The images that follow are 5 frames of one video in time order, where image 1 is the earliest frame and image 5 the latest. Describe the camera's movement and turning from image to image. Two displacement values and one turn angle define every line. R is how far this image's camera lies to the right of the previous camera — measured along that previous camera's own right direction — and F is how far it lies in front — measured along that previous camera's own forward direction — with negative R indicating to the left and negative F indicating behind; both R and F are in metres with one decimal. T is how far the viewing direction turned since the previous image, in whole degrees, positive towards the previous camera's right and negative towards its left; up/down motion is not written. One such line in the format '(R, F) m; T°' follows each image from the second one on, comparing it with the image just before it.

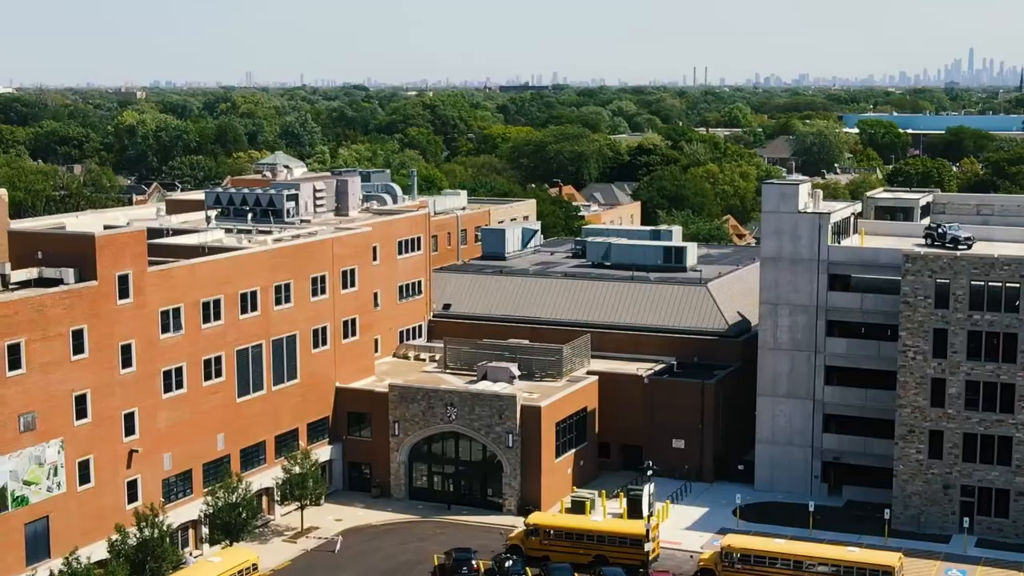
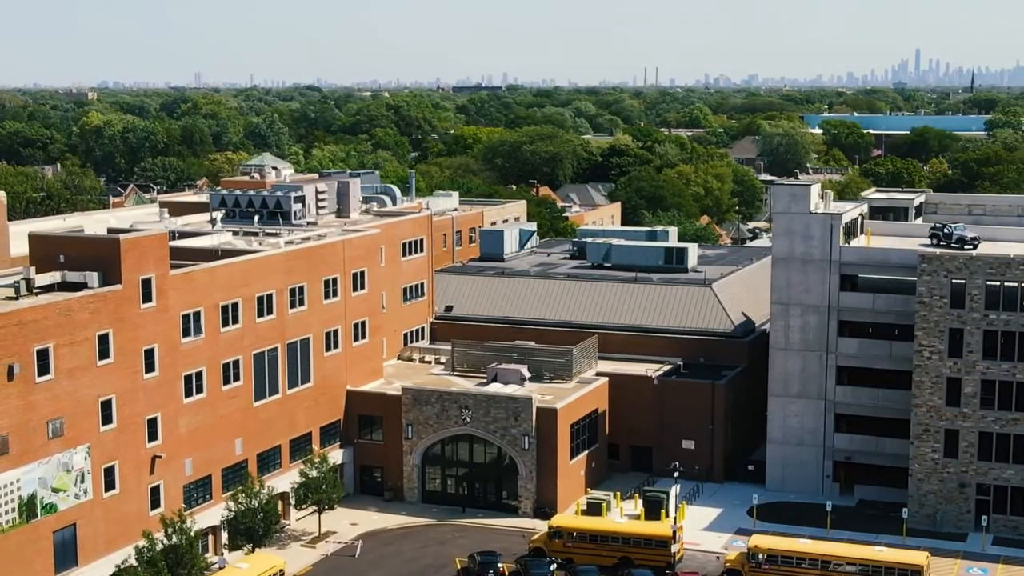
(-2.2, +0.2) m; +2°
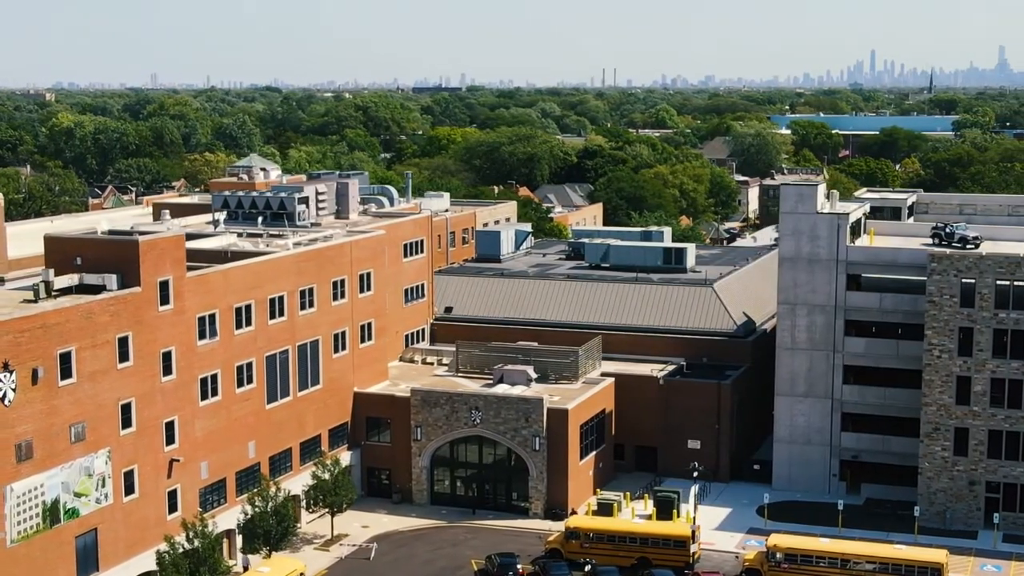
(-1.8, +0.1) m; +1°
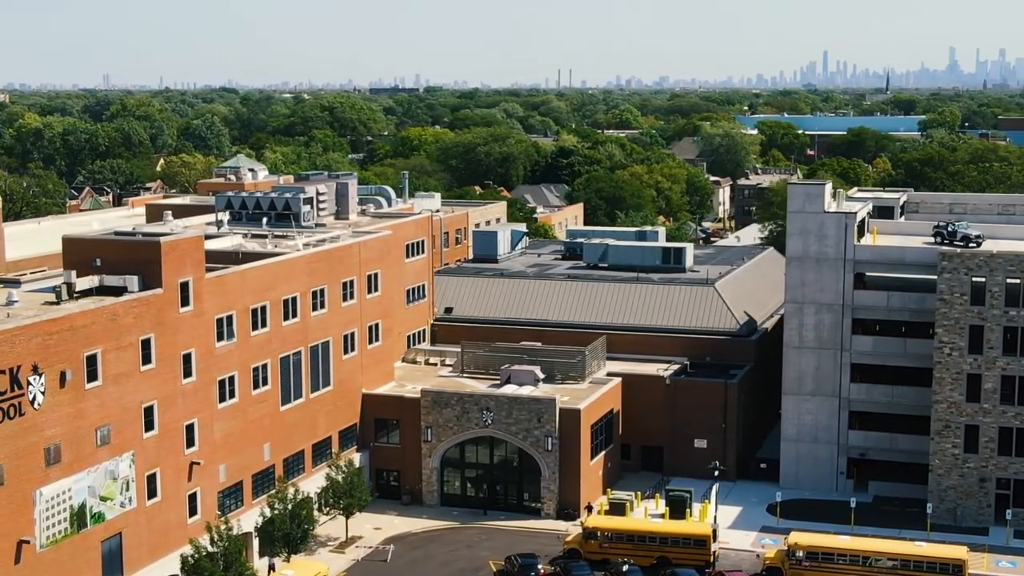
(-1.9, +0.1) m; +1°
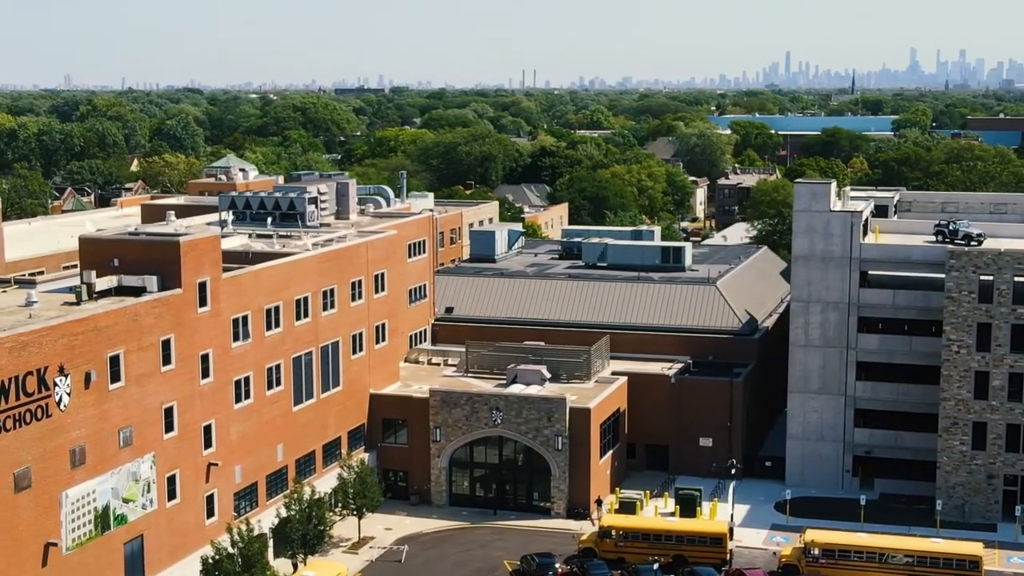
(-1.6, 0.0) m; +1°
